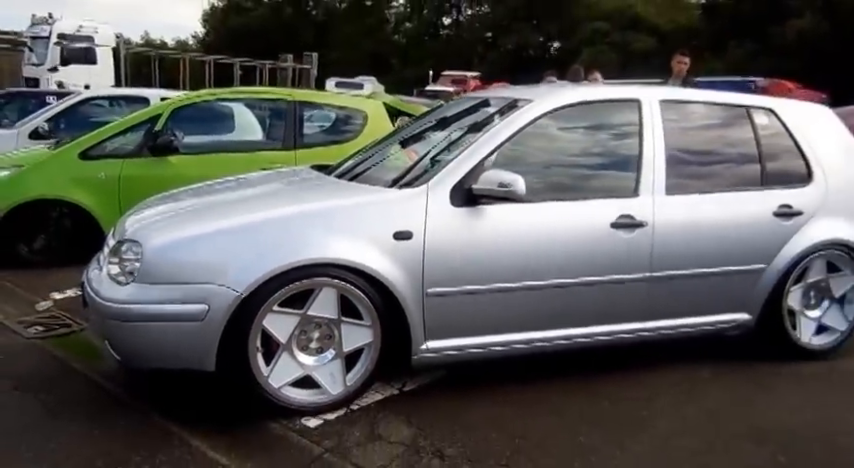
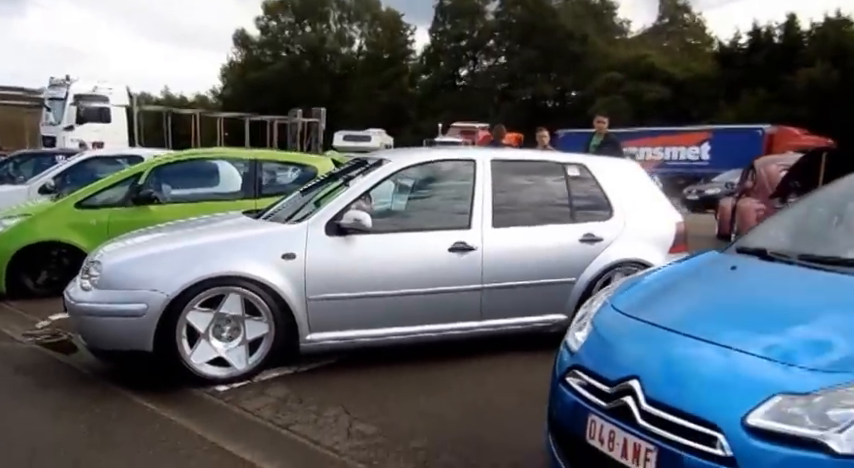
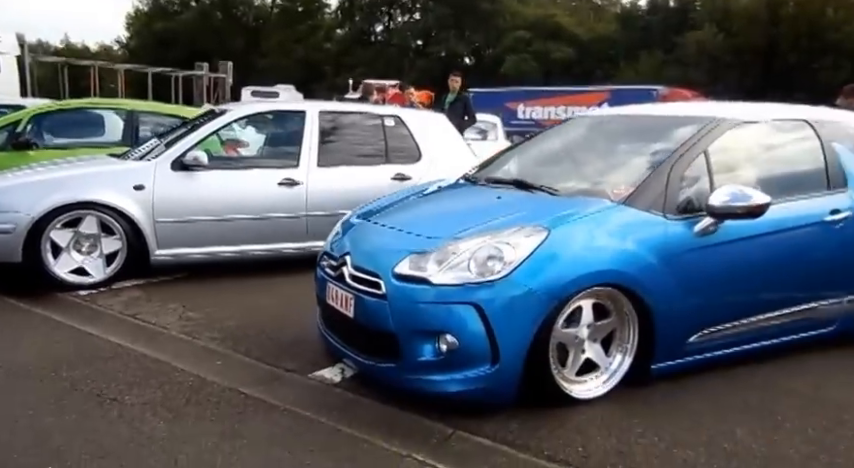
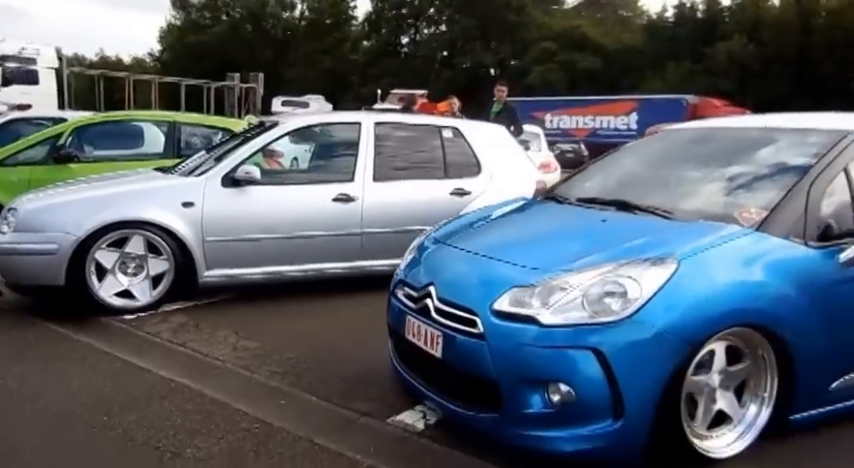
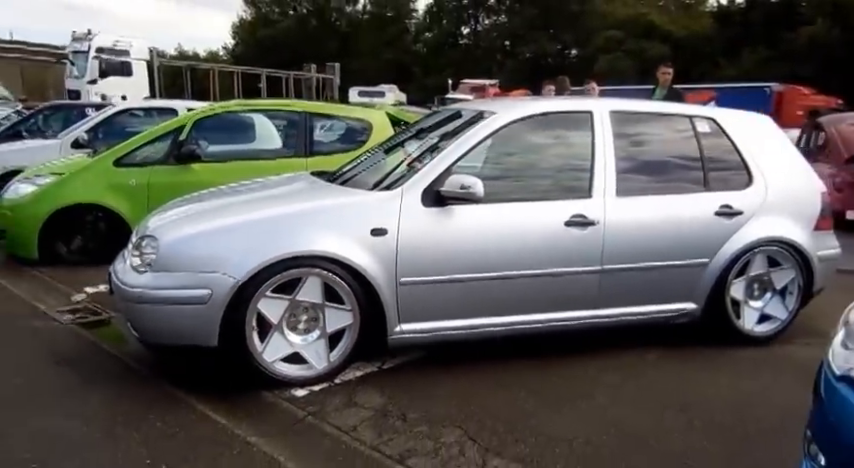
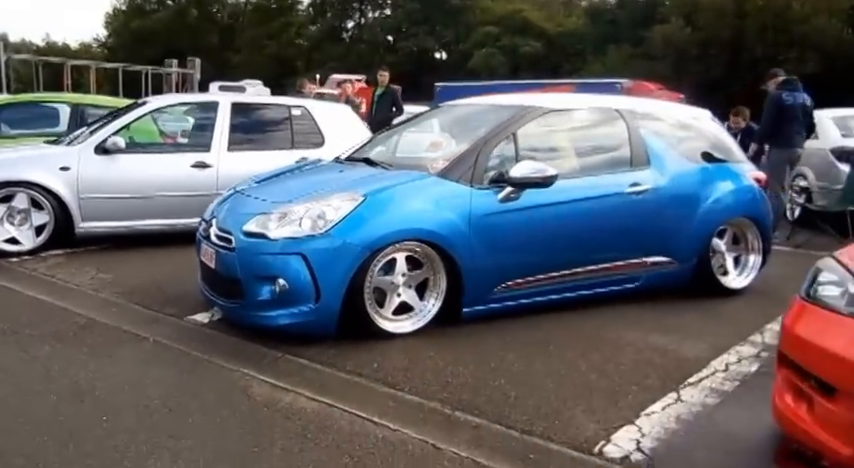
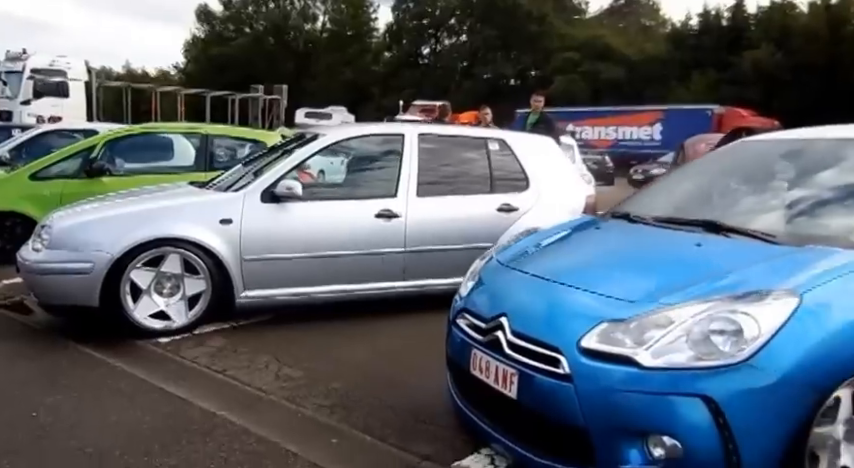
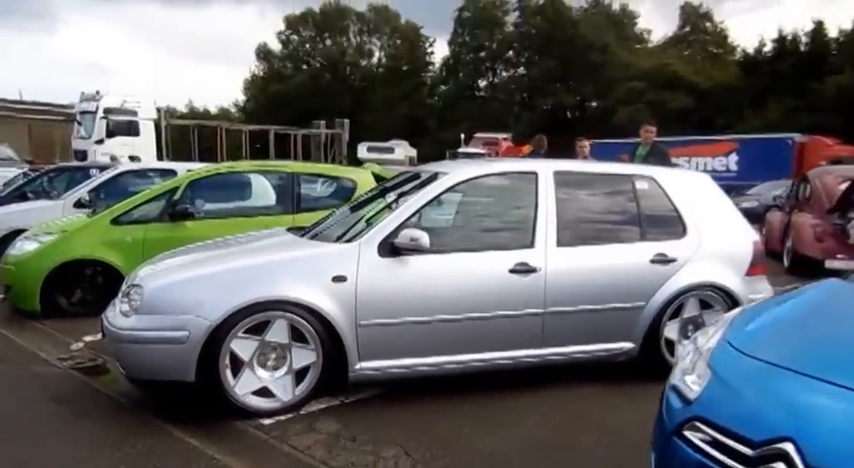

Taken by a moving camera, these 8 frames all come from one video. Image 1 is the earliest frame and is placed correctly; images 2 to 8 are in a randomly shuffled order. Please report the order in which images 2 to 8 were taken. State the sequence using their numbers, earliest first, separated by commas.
5, 8, 2, 7, 4, 3, 6
